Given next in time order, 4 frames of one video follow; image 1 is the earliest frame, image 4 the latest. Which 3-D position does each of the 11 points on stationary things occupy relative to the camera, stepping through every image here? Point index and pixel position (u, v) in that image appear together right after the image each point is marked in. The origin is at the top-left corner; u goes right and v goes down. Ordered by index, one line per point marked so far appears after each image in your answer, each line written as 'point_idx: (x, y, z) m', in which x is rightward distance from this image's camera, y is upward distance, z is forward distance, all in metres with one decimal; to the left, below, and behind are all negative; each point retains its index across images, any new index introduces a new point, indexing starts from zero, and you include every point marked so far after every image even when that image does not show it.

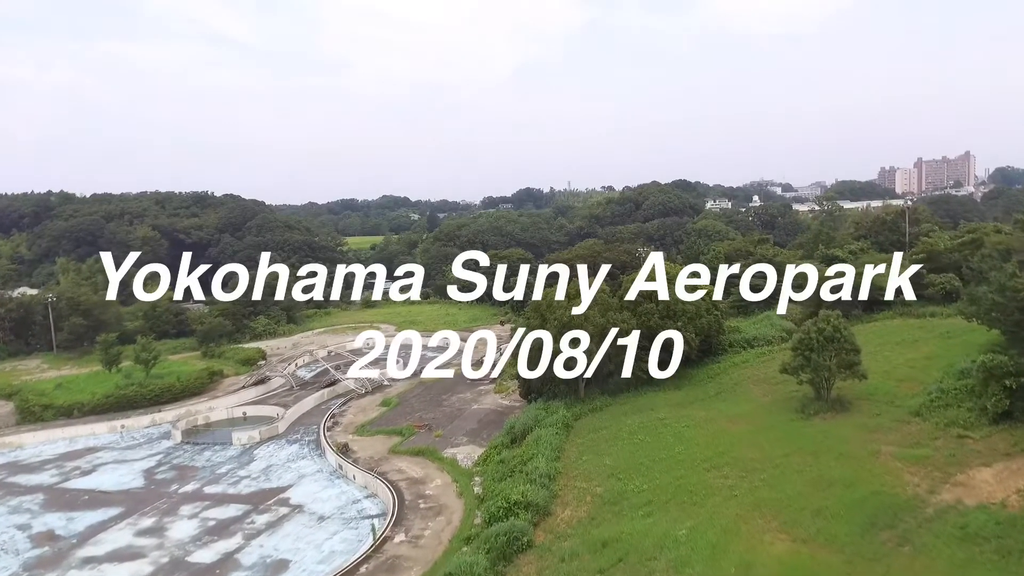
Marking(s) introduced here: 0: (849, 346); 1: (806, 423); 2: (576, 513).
0: (+10.7, -1.9, +19.4) m
1: (+9.3, -4.3, +19.3) m
2: (+1.8, -6.3, +17.0) m
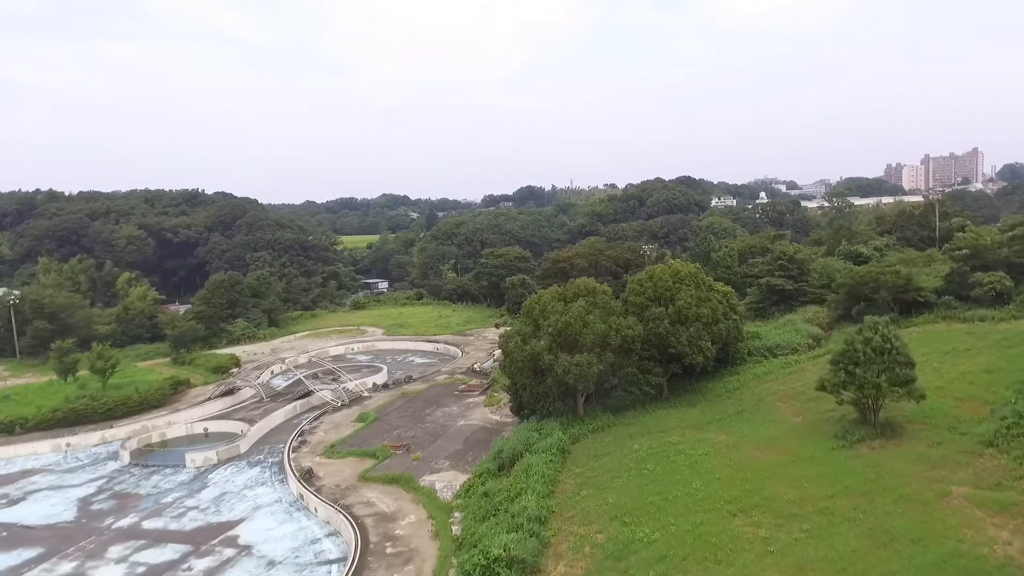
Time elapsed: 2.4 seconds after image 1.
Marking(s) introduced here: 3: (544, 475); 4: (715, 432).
0: (+10.3, -1.9, +16.0) m
1: (+8.8, -4.3, +16.0) m
2: (+1.3, -6.3, +13.7) m
3: (+0.9, -5.4, +17.9) m
4: (+6.4, -4.5, +19.2) m
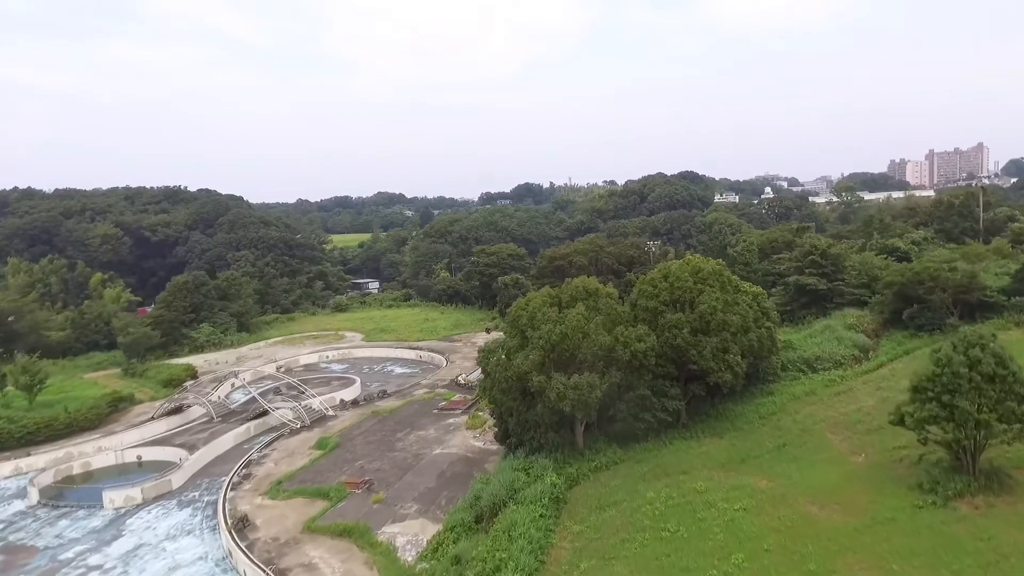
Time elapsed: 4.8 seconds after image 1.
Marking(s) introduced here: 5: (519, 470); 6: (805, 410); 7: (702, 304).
0: (+9.7, -1.9, +11.8) m
1: (+8.3, -4.3, +11.7) m
2: (+0.8, -6.4, +9.4) m
3: (+0.4, -5.5, +13.6) m
4: (+5.9, -4.6, +14.9) m
5: (+0.2, -4.9, +16.7) m
6: (+8.5, -3.5, +17.8) m
7: (+5.5, -0.5, +17.7) m
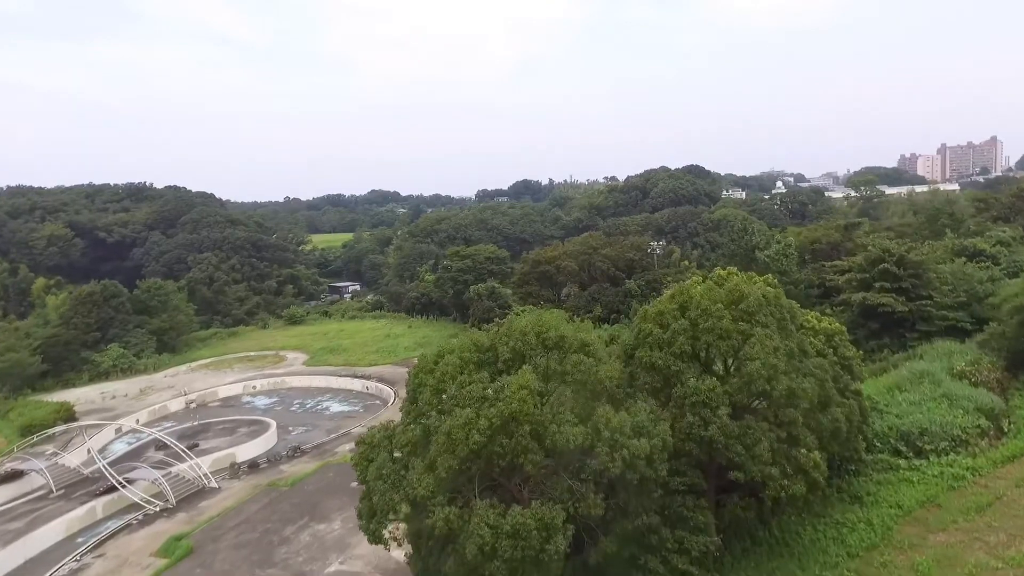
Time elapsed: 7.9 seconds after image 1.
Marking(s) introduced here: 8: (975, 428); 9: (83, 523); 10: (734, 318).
0: (+8.1, -2.6, +4.1) m
1: (+6.7, -5.0, +4.0) m
2: (-0.8, -7.1, +1.8) m
3: (-1.2, -6.3, +5.9) m
4: (+4.3, -5.3, +7.3) m
5: (-1.4, -5.6, +9.1) m
6: (+6.9, -4.2, +10.2) m
7: (+3.9, -1.2, +10.0) m
8: (+9.8, -2.9, +13.0) m
9: (-12.7, -6.9, +18.2) m
10: (+3.9, -0.5, +10.7) m
